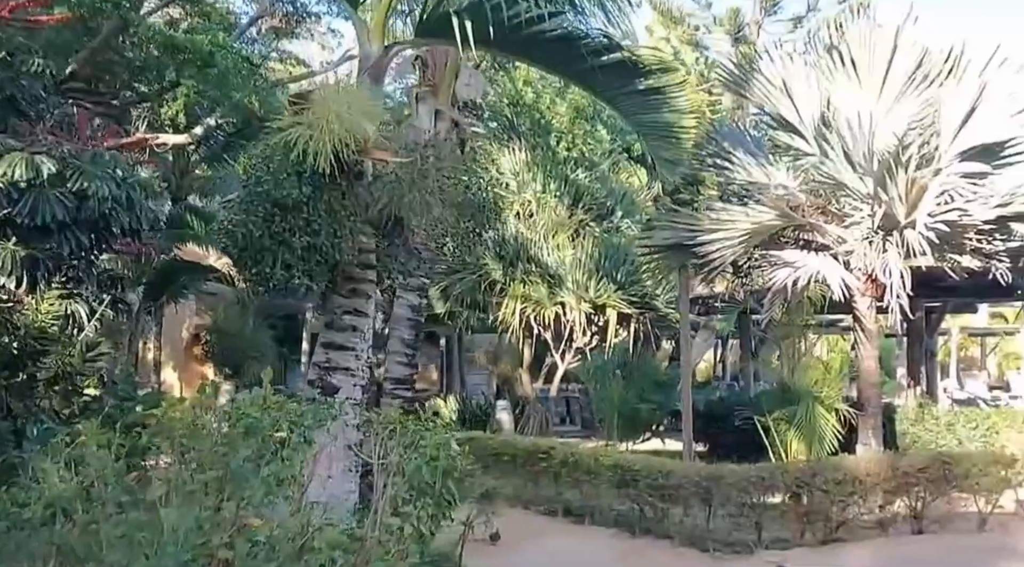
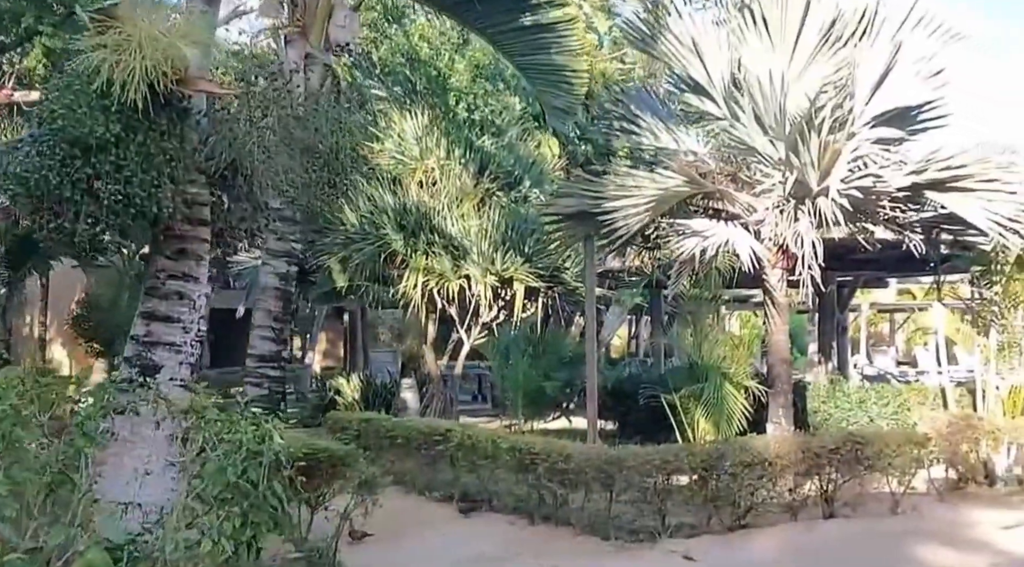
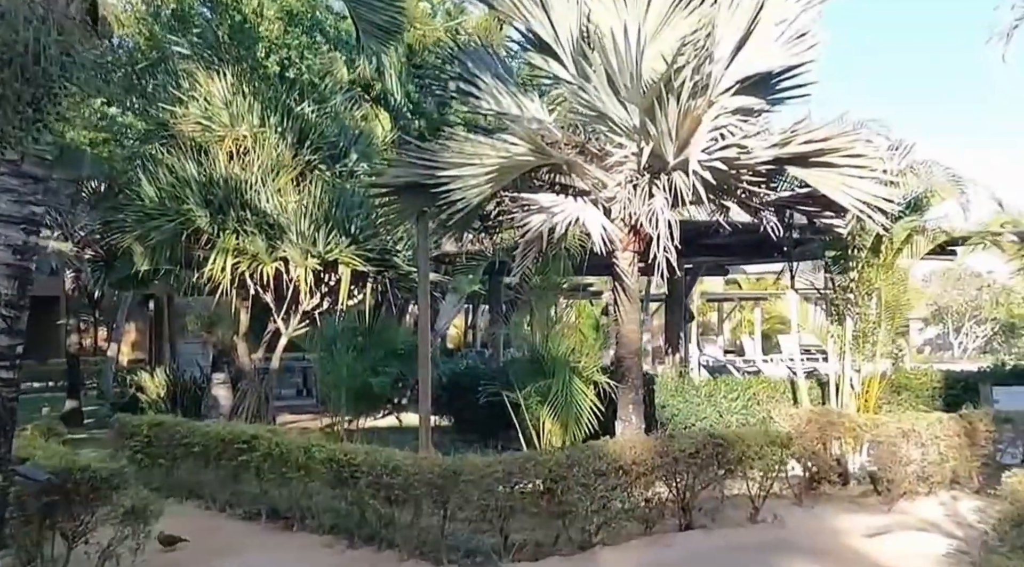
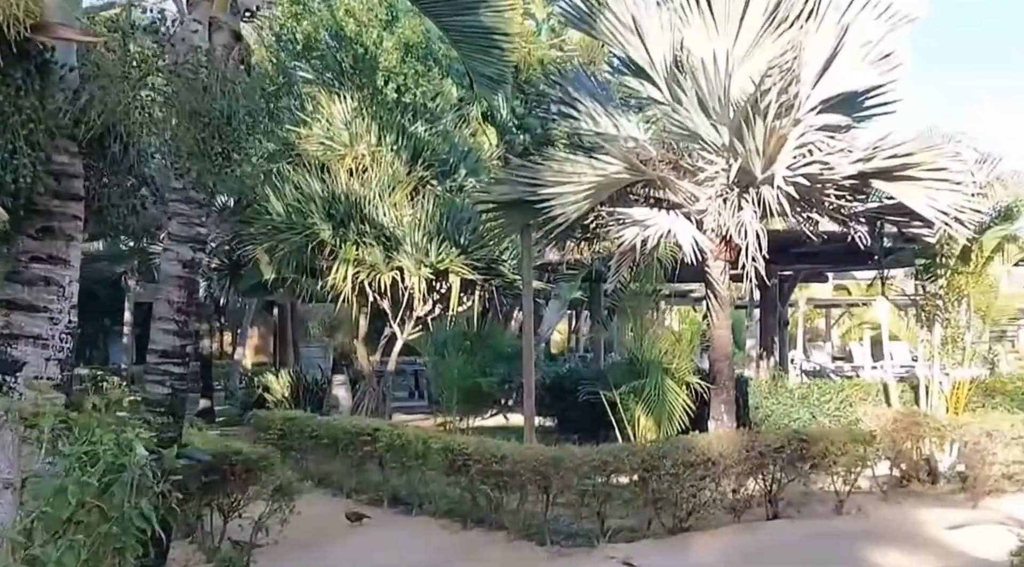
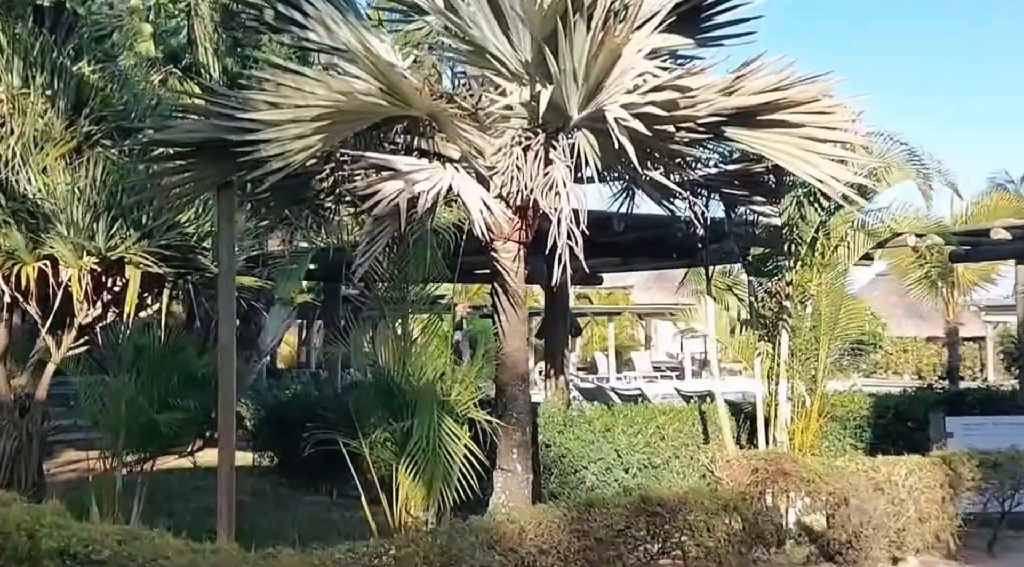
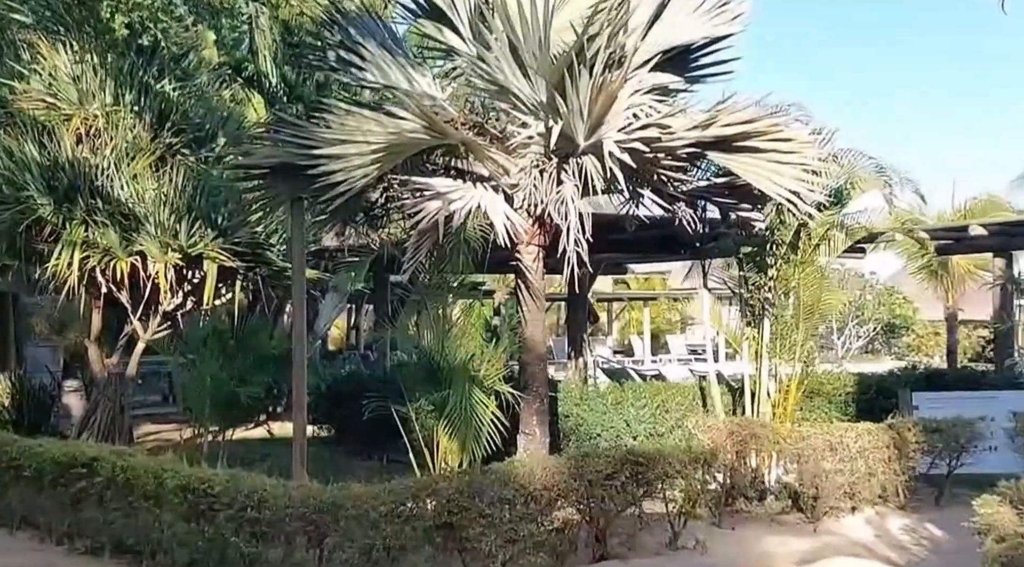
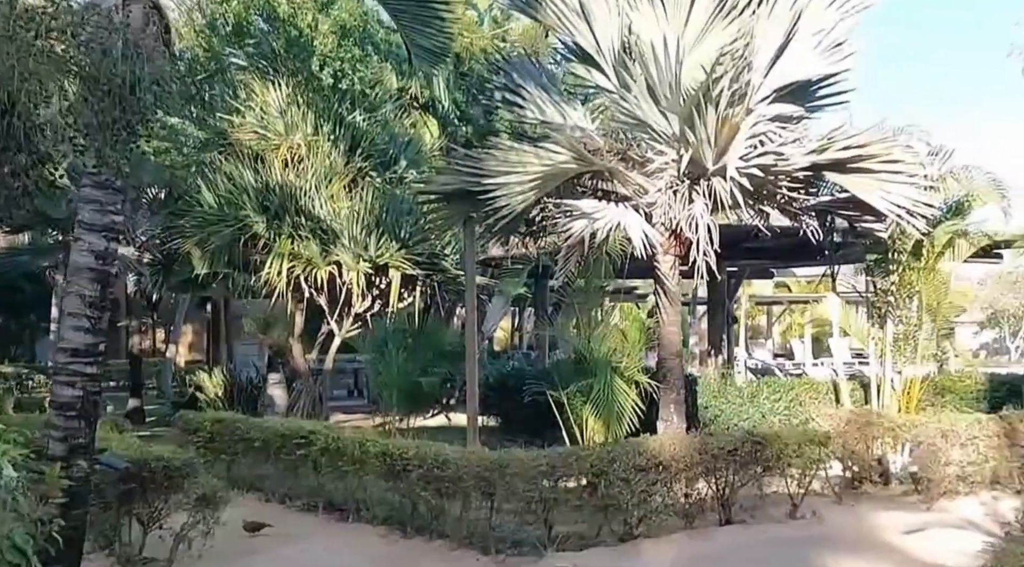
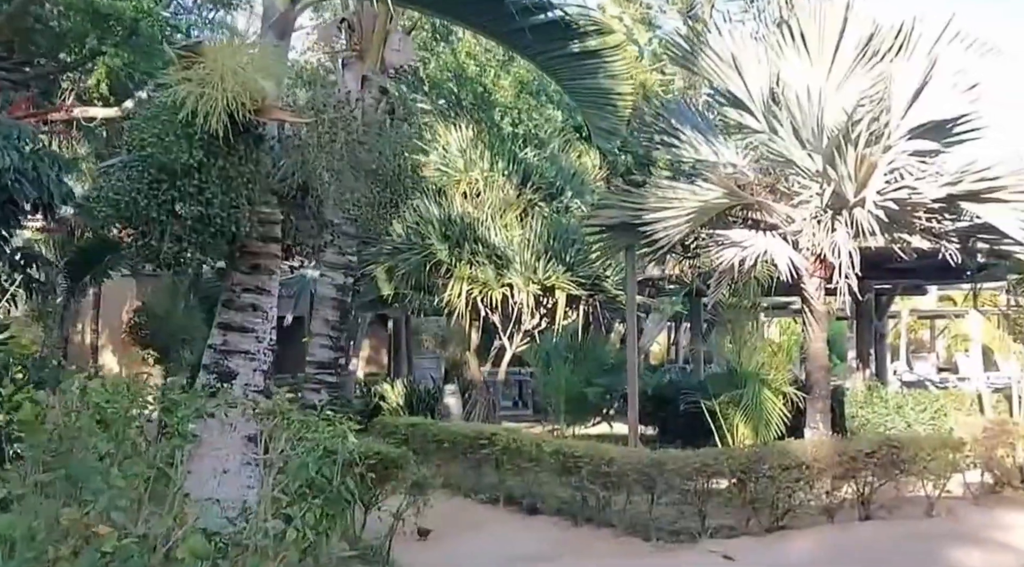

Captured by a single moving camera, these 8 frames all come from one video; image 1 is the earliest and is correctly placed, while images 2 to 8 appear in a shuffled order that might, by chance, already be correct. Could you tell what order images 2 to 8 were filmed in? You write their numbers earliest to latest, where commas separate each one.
8, 2, 4, 7, 3, 6, 5
